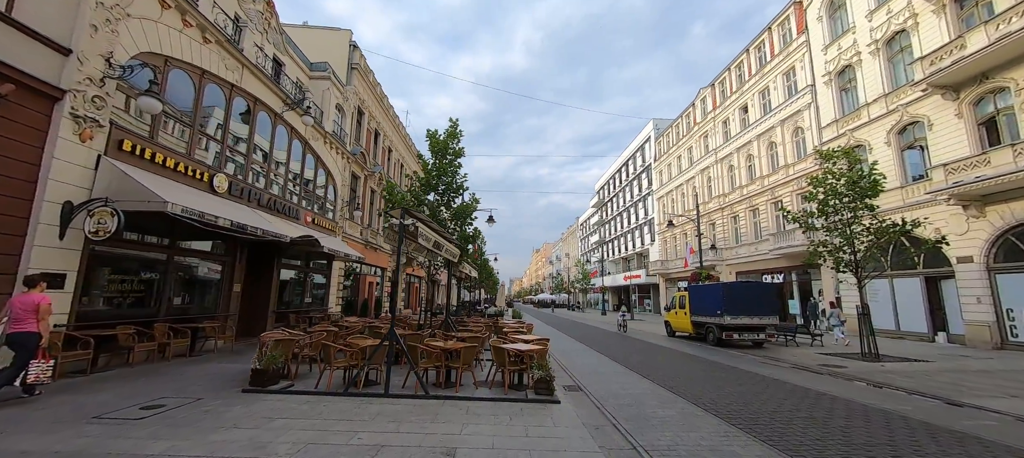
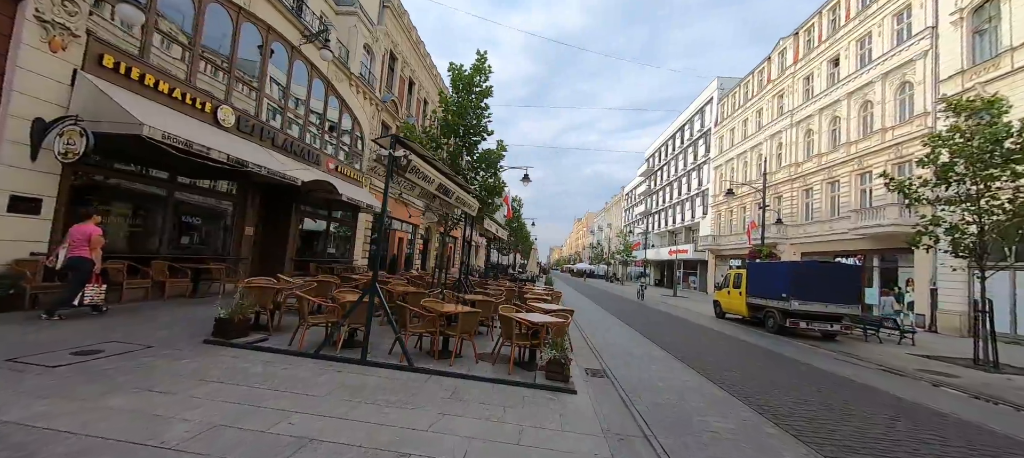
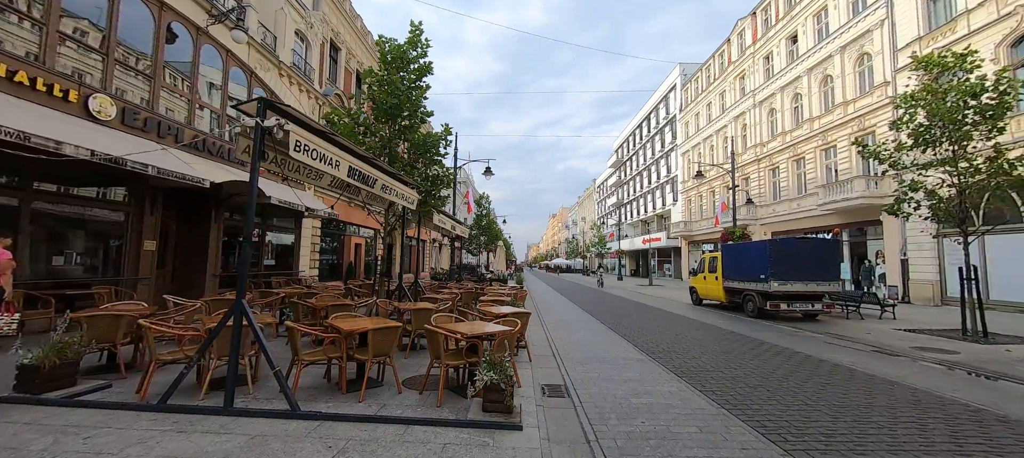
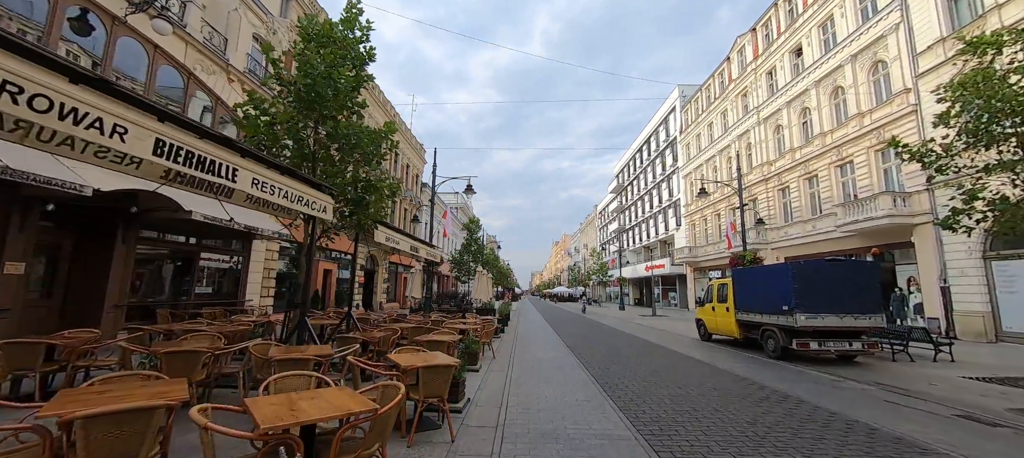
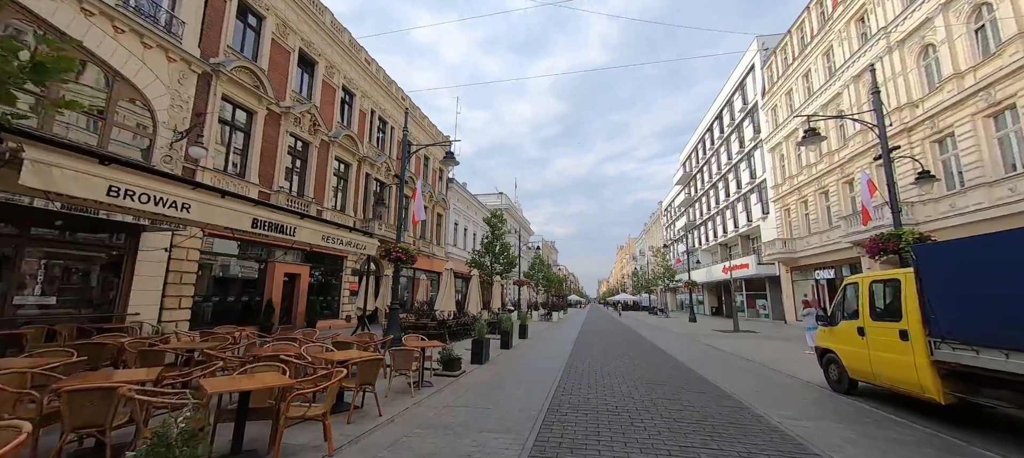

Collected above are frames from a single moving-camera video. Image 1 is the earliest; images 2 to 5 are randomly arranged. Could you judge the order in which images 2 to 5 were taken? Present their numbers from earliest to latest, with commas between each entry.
2, 3, 4, 5
